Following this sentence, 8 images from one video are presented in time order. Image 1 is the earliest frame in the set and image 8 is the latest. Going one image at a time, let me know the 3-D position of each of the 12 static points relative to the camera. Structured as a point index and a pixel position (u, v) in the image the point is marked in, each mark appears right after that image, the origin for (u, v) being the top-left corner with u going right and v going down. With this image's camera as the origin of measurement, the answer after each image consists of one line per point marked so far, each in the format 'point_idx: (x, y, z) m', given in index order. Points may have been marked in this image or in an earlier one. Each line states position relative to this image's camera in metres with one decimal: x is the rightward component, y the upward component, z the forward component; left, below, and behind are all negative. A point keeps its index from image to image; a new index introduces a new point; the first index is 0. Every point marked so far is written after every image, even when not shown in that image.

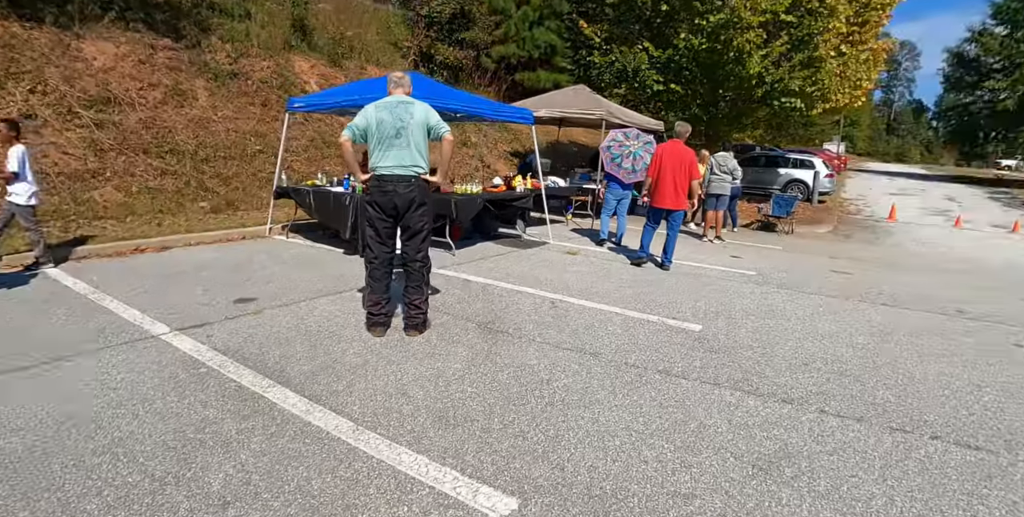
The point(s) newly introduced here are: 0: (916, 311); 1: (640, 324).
0: (+4.6, -0.6, +6.7) m
1: (+1.3, -0.7, +5.8) m
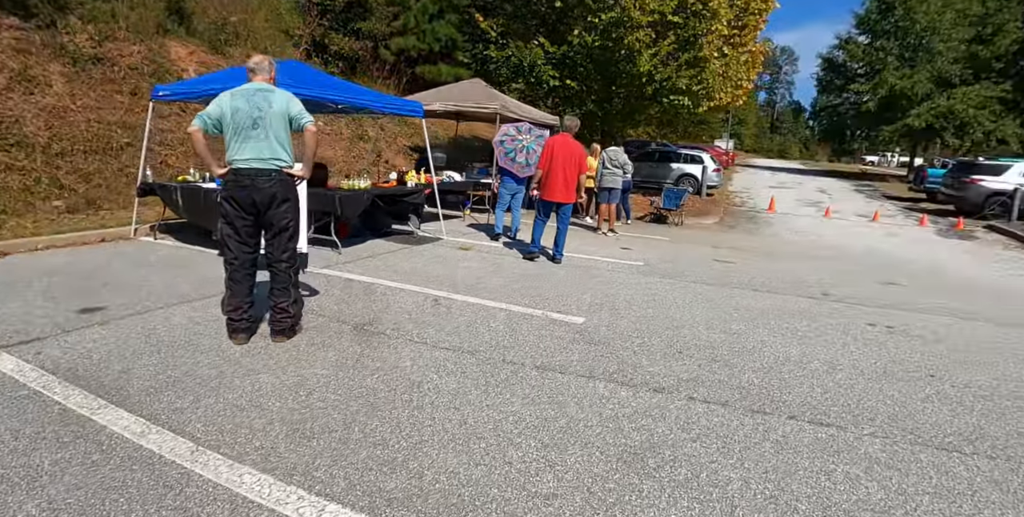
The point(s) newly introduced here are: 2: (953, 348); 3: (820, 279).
0: (+3.3, -0.4, +7.0) m
1: (+0.1, -0.6, +5.7) m
2: (+4.1, -0.8, +5.4) m
3: (+4.3, -0.3, +8.2) m
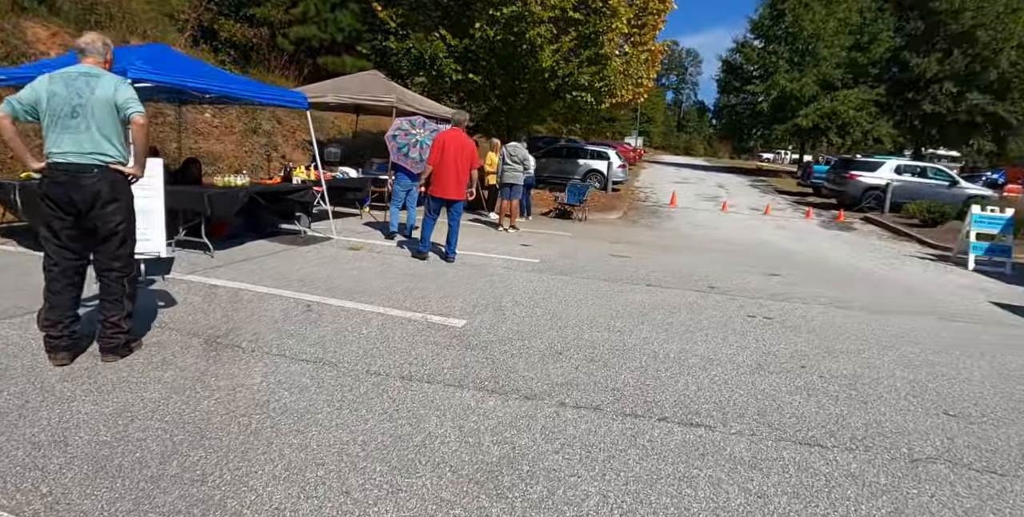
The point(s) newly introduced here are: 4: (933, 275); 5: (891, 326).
0: (+2.0, -0.4, +7.0) m
1: (-1.0, -0.6, +5.3) m
2: (+3.0, -0.7, +5.5) m
3: (+2.8, -0.2, +8.4) m
4: (+6.9, -0.3, +9.5) m
5: (+3.9, -0.7, +6.0) m
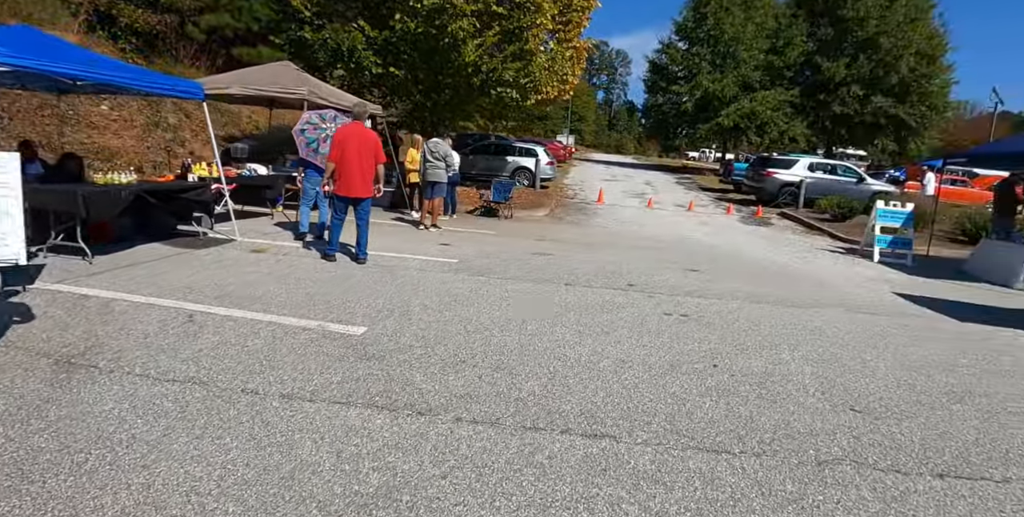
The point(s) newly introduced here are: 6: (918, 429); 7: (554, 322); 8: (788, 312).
0: (+1.0, -0.4, +6.9) m
1: (-1.8, -0.6, +4.8) m
2: (+2.1, -0.7, +5.4) m
3: (+1.7, -0.1, +8.3) m
4: (+5.6, -0.2, +9.8) m
5: (+3.0, -0.6, +6.0) m
6: (+2.6, -1.1, +3.7) m
7: (+0.4, -0.6, +5.3) m
8: (+3.0, -0.6, +6.3) m
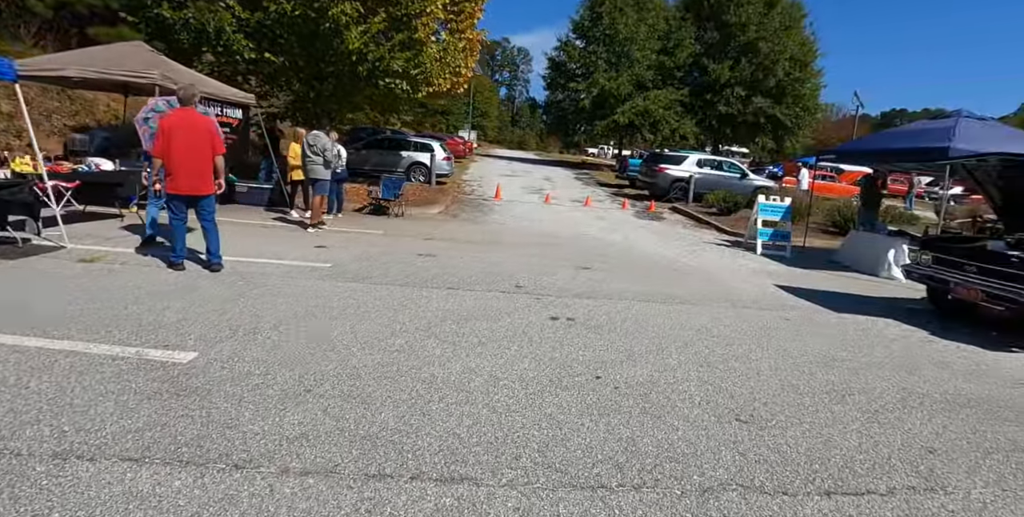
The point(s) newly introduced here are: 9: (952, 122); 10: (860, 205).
0: (-0.4, -0.4, +6.3) m
1: (-2.8, -0.7, +3.9) m
2: (+1.0, -0.7, +5.1) m
3: (+0.1, -0.1, +7.8) m
4: (+3.7, 0.0, +10.0) m
5: (+1.8, -0.6, +5.8) m
6: (+1.7, -1.1, +3.4) m
7: (-0.7, -0.6, +4.8) m
8: (+1.7, -0.5, +6.1) m
9: (+7.6, +2.3, +10.0) m
10: (+7.0, +1.1, +11.6) m
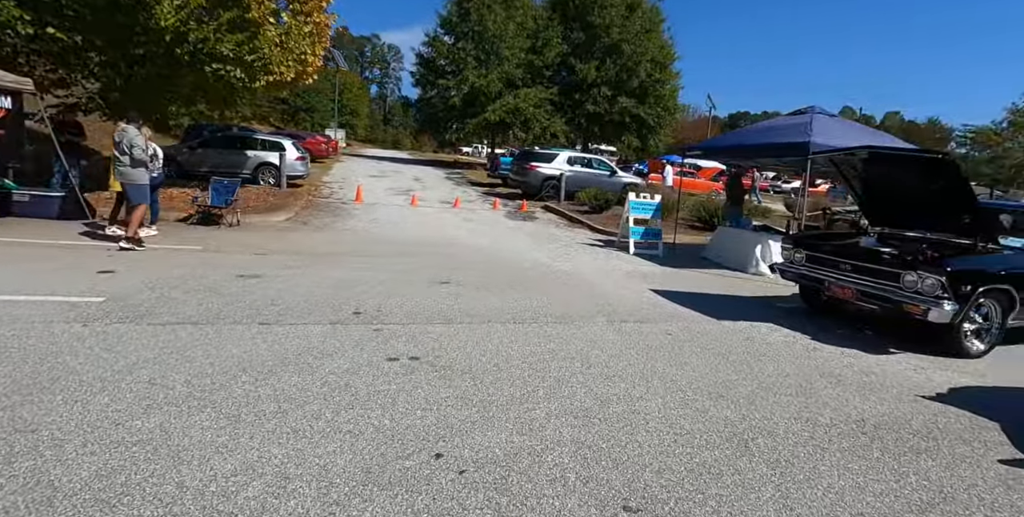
0: (-1.8, -0.6, +5.0) m
1: (-3.7, -1.0, +2.1) m
2: (-0.2, -0.8, +4.0) m
3: (-1.6, -0.3, +6.5) m
4: (+1.5, -0.1, +9.3) m
5: (+0.4, -0.7, +4.9) m
6: (+0.9, -1.2, +2.5) m
7: (-1.8, -0.8, +3.3) m
8: (+0.3, -0.7, +5.2) m
9: (+5.2, +2.5, +10.2) m
10: (+4.3, +1.2, +11.6) m
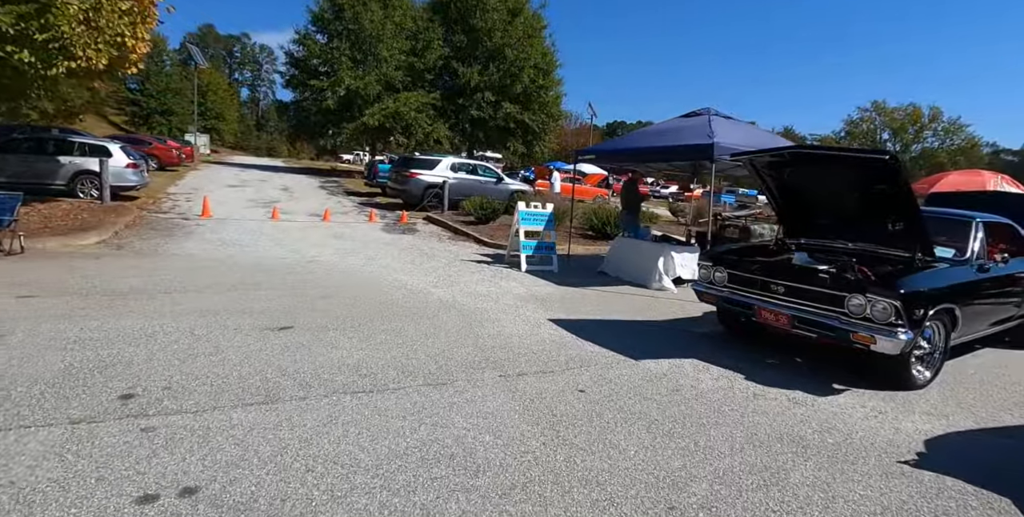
0: (-2.6, -0.9, +3.1) m
1: (-3.9, -1.4, -0.1) m
2: (-0.9, -1.1, +2.4) m
3: (-2.8, -0.7, +4.6) m
4: (-0.3, -0.4, +8.0) m
5: (-0.4, -1.0, +3.4) m
6: (+0.5, -1.4, +1.2) m
7: (-2.3, -1.2, +1.5) m
8: (-0.6, -0.9, +3.7) m
9: (+3.1, +2.3, +9.5) m
10: (+2.0, +0.9, +10.7) m
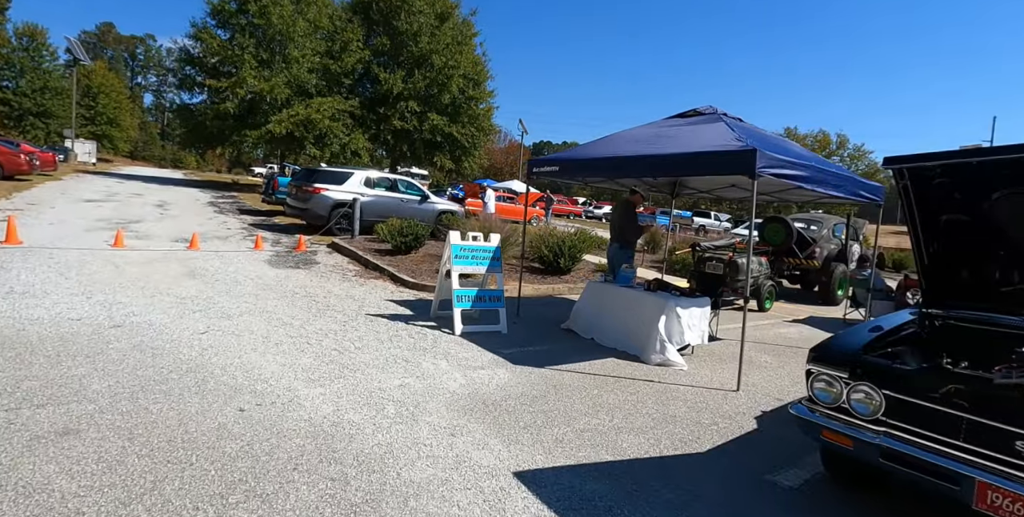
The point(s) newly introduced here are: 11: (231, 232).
0: (-2.6, -1.4, -0.3) m
1: (-3.5, -1.7, -3.6) m
2: (-0.7, -1.5, -0.7) m
3: (-2.9, -1.2, +1.2) m
4: (-0.8, -1.0, +4.9) m
5: (-0.4, -1.4, +0.3) m
6: (+0.7, -1.8, -1.8) m
7: (-2.0, -1.5, -1.9) m
8: (-0.6, -1.4, +0.6) m
9: (+2.3, +1.6, +6.9) m
10: (+1.1, +0.2, +7.9) m
11: (-6.6, +0.6, +13.9) m
